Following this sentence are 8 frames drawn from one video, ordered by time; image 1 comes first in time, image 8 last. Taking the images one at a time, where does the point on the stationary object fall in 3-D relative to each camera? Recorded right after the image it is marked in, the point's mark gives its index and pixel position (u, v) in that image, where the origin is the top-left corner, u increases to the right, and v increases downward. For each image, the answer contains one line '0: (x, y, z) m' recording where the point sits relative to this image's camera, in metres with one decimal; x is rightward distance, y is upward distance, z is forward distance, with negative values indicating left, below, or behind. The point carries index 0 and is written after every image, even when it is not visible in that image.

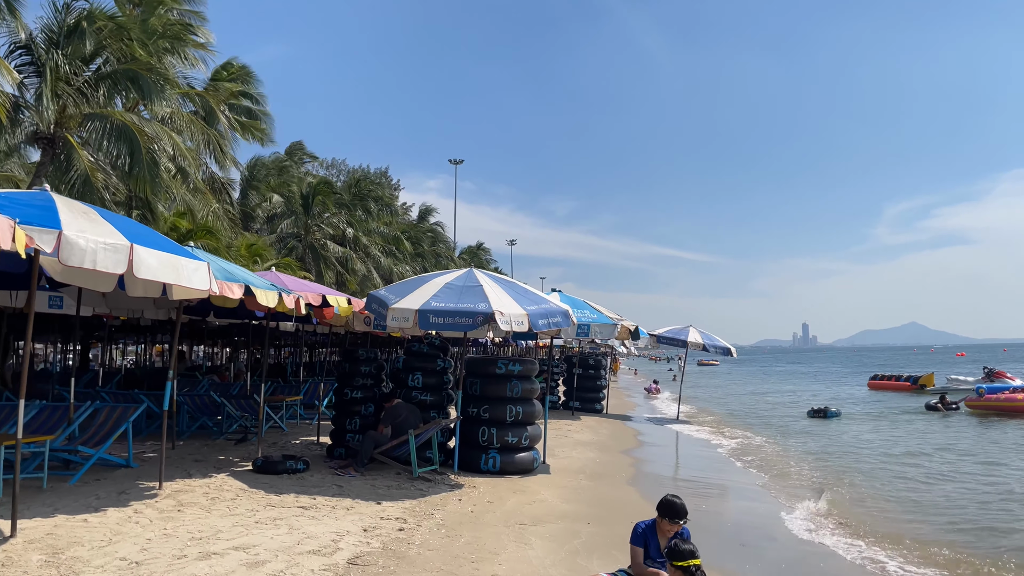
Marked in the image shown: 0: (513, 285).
0: (0.0, 0.0, +8.6) m
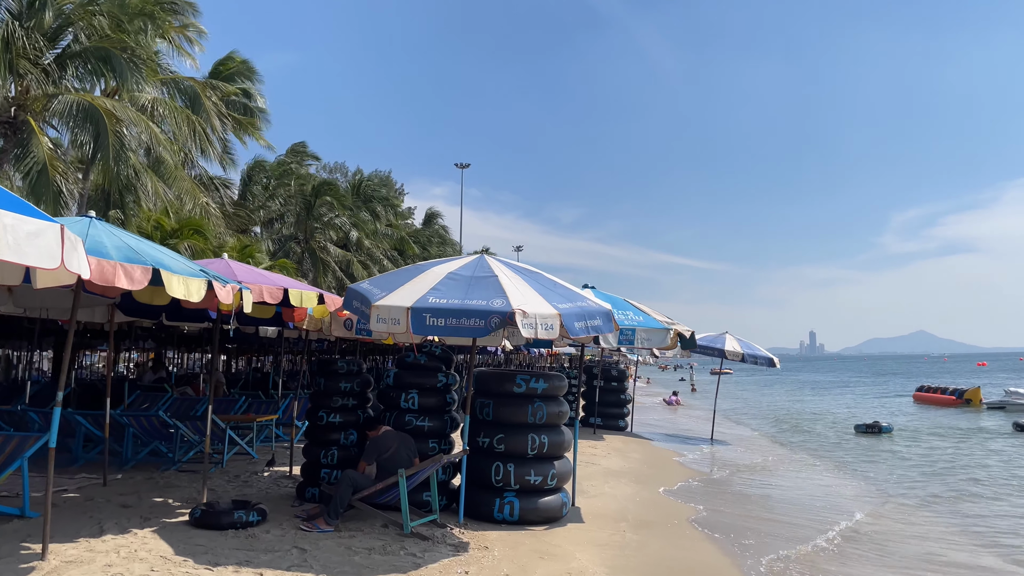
0: (+0.3, +0.1, +6.5) m
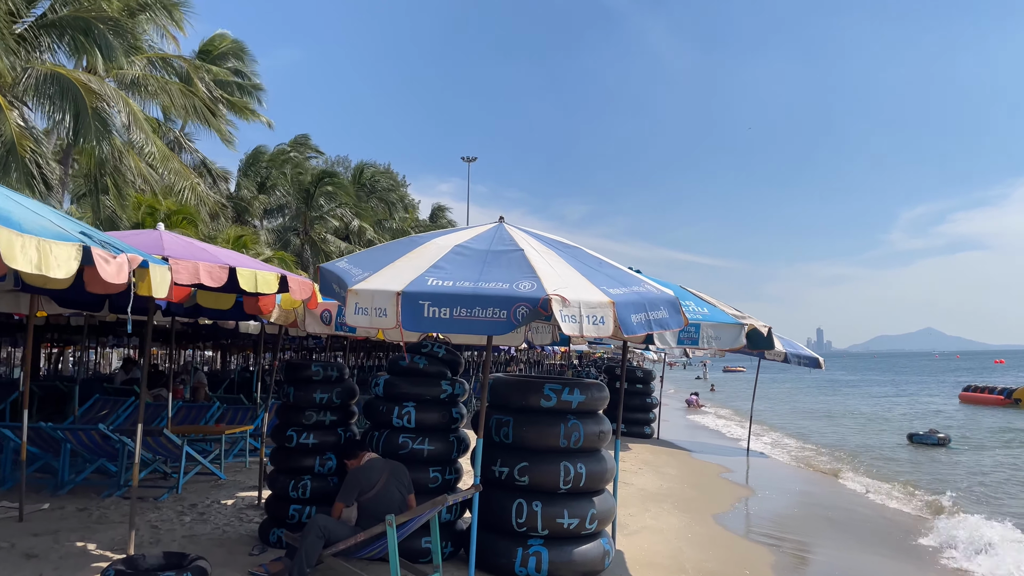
0: (+0.5, +0.3, +4.8) m
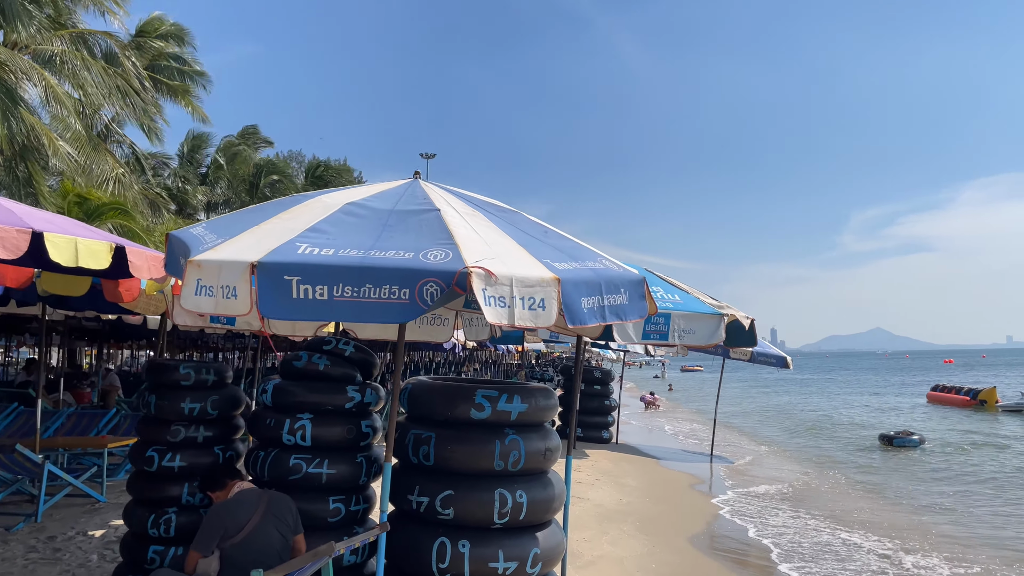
0: (0.0, +0.4, +3.6) m
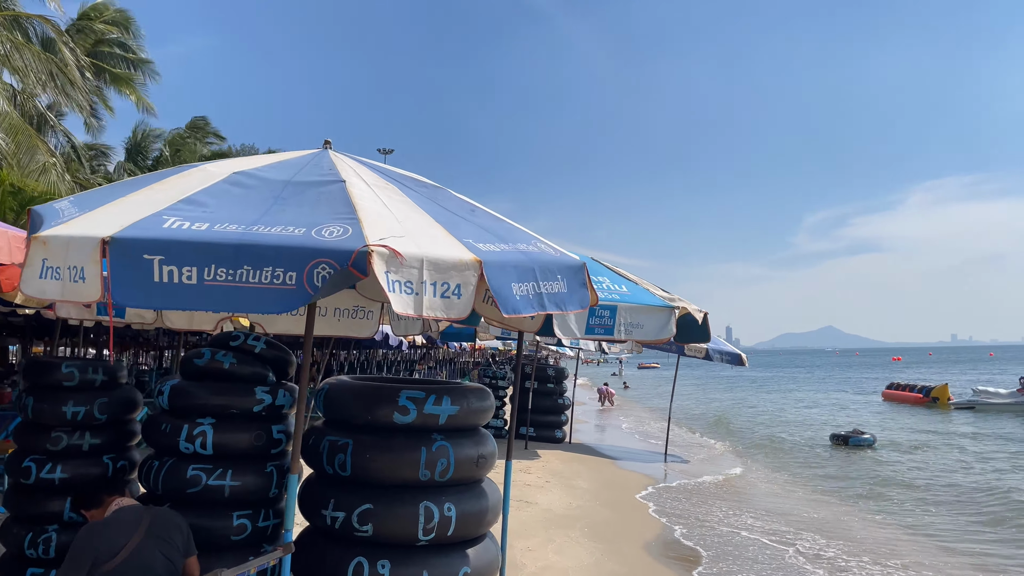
0: (-0.4, +0.5, +3.2) m
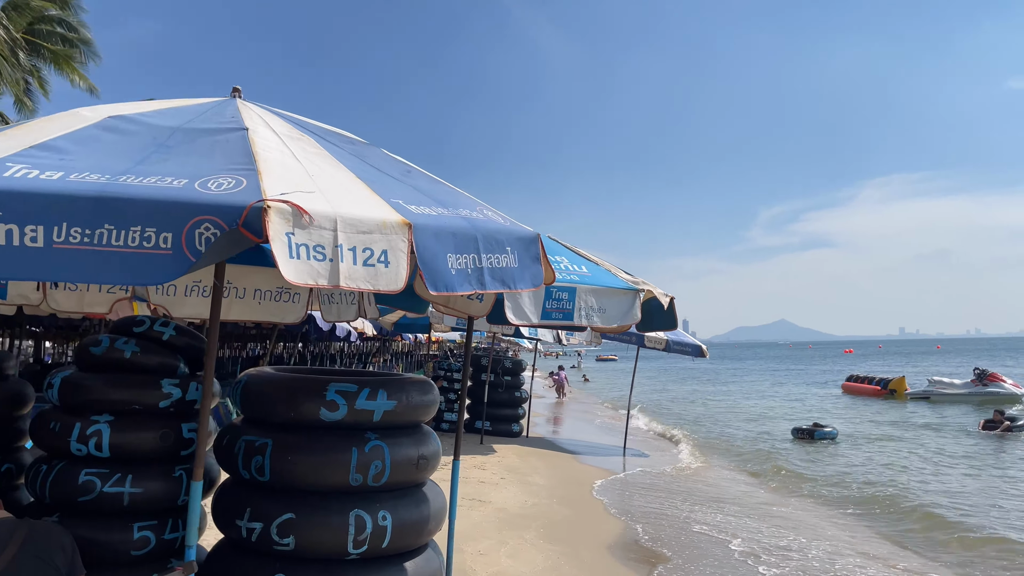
0: (-0.6, +0.6, +2.7) m
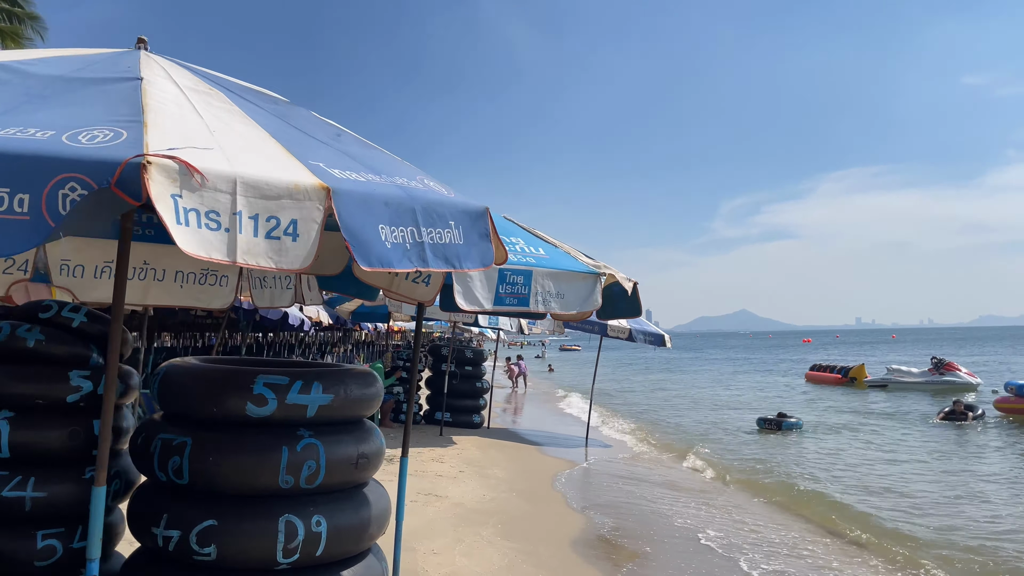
0: (-0.8, +0.7, +2.4) m
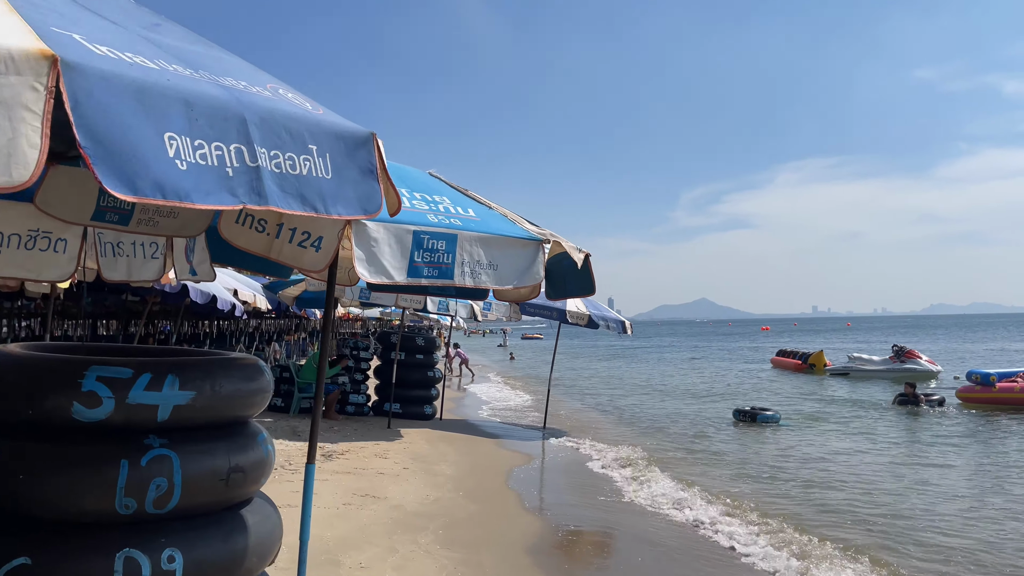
0: (-1.1, +0.8, +1.7) m
